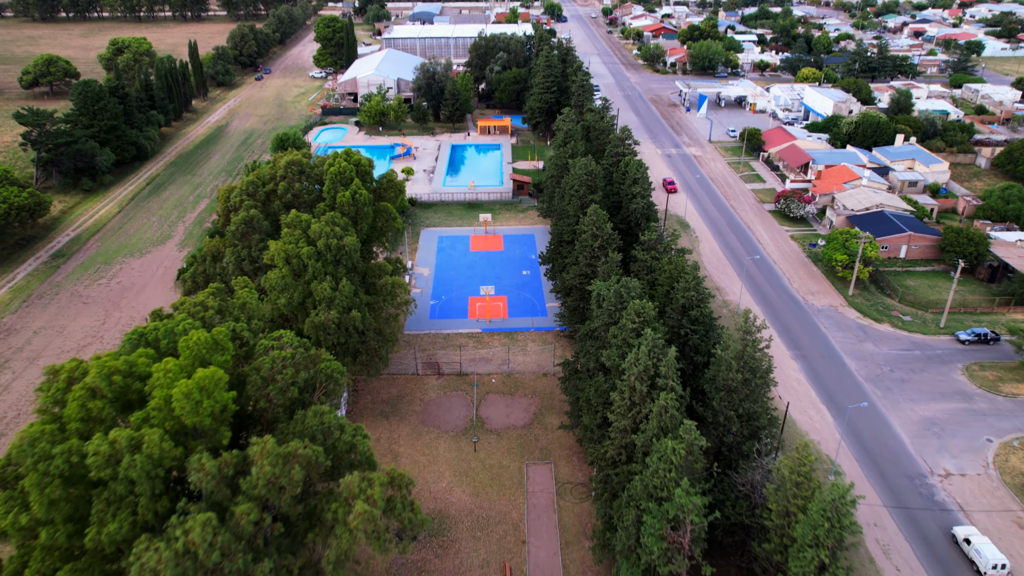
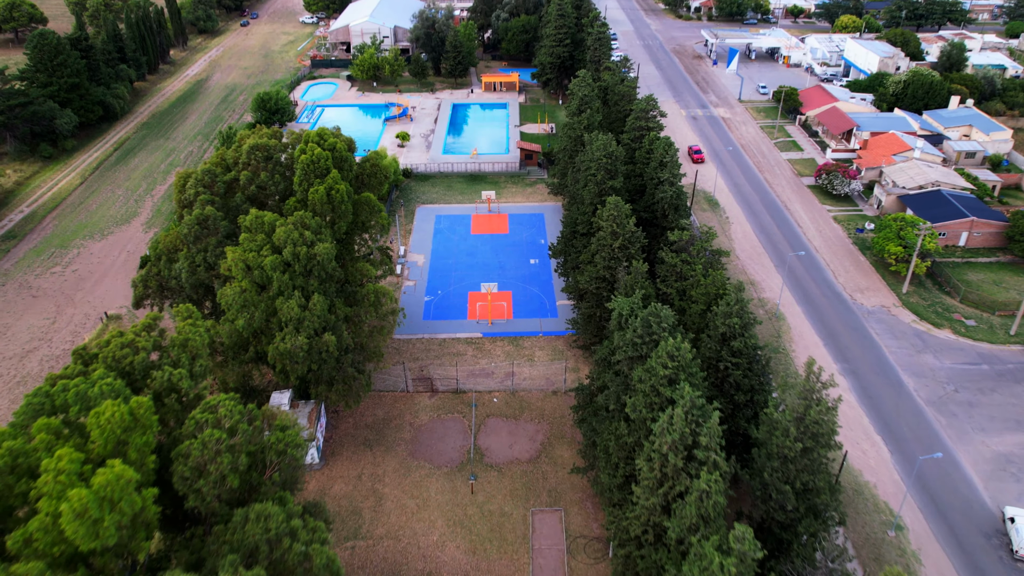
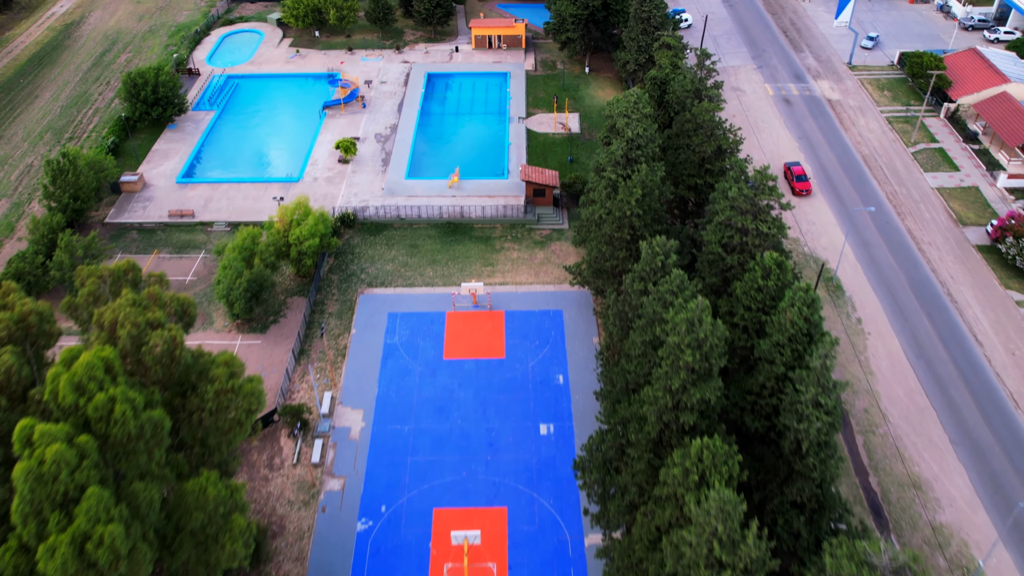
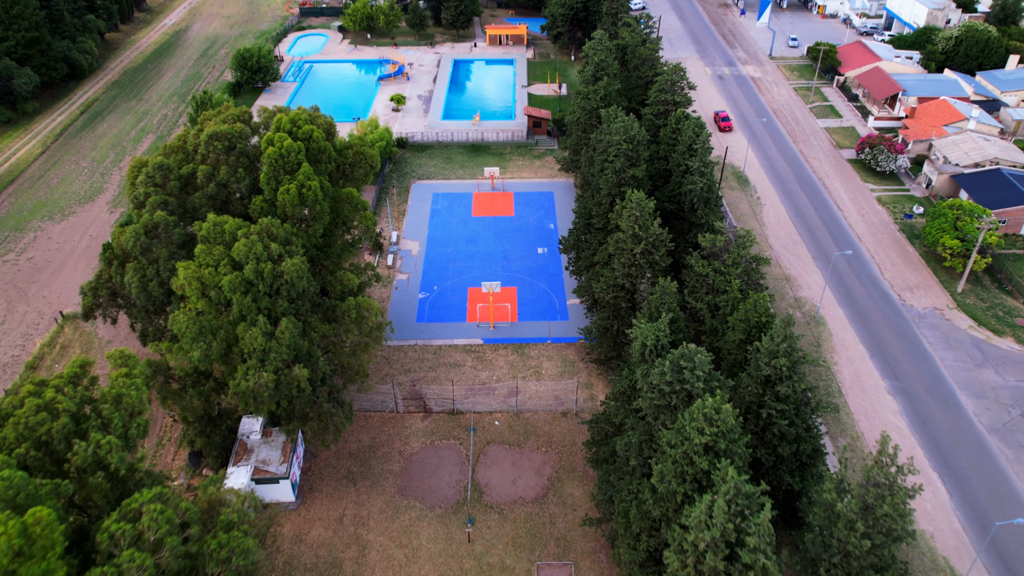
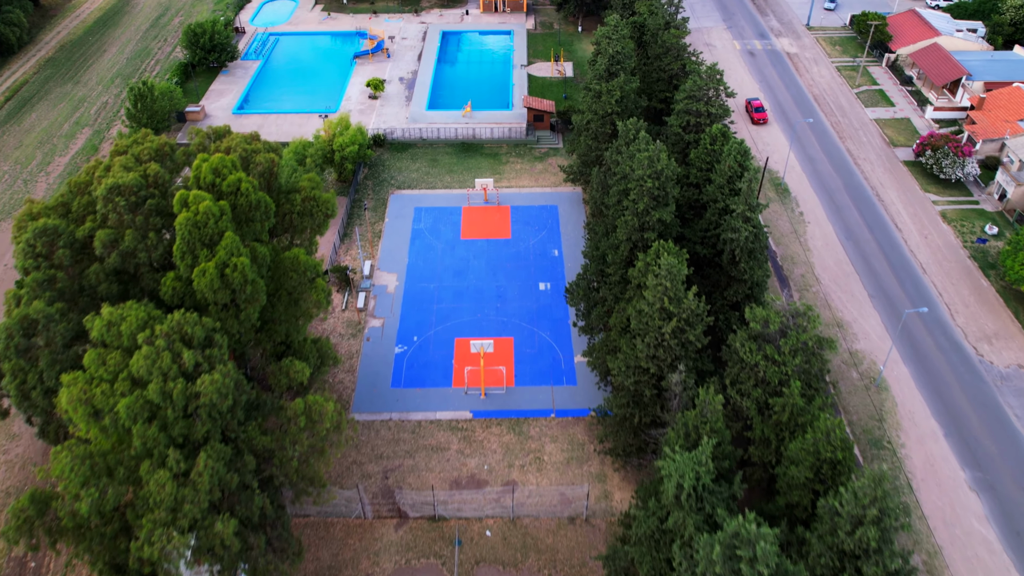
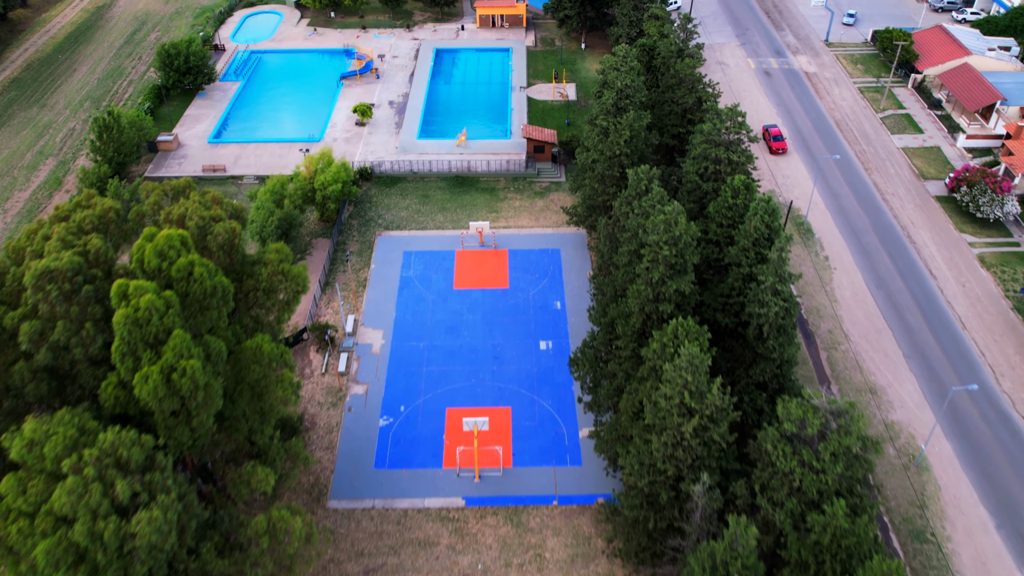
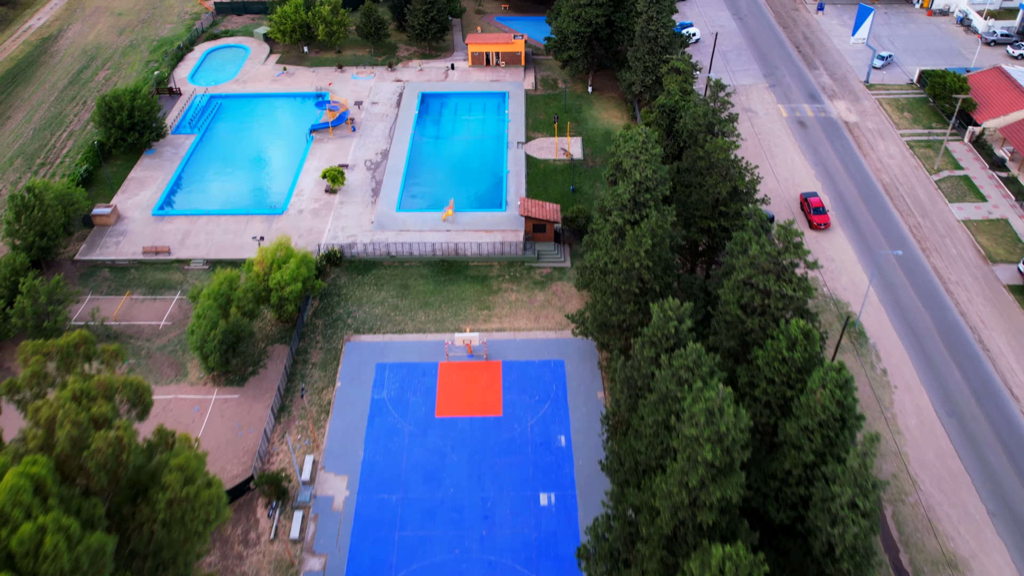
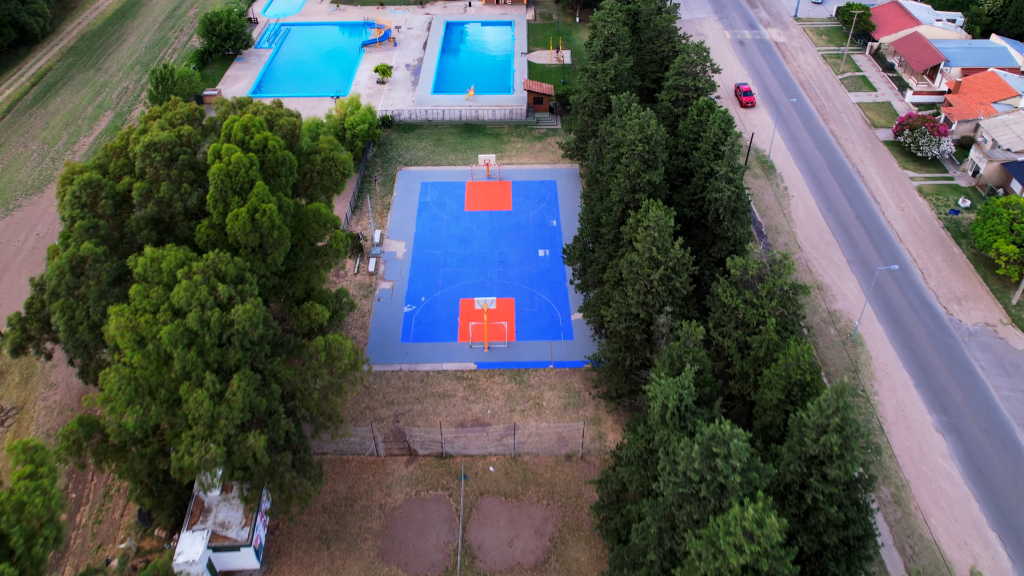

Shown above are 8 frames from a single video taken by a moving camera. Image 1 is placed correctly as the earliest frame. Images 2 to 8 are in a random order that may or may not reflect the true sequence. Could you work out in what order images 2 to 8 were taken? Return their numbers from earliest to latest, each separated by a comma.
2, 4, 8, 5, 6, 3, 7
